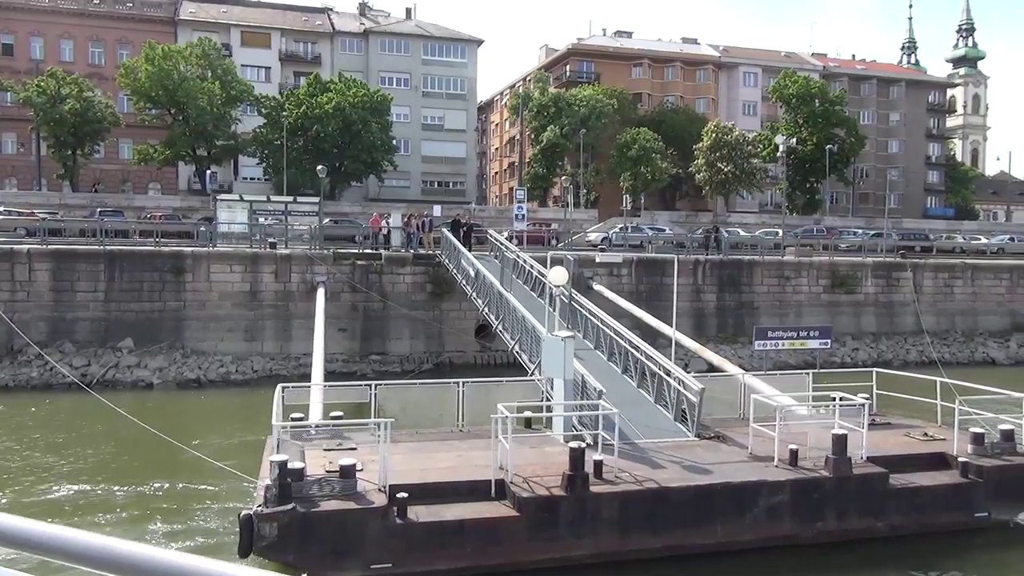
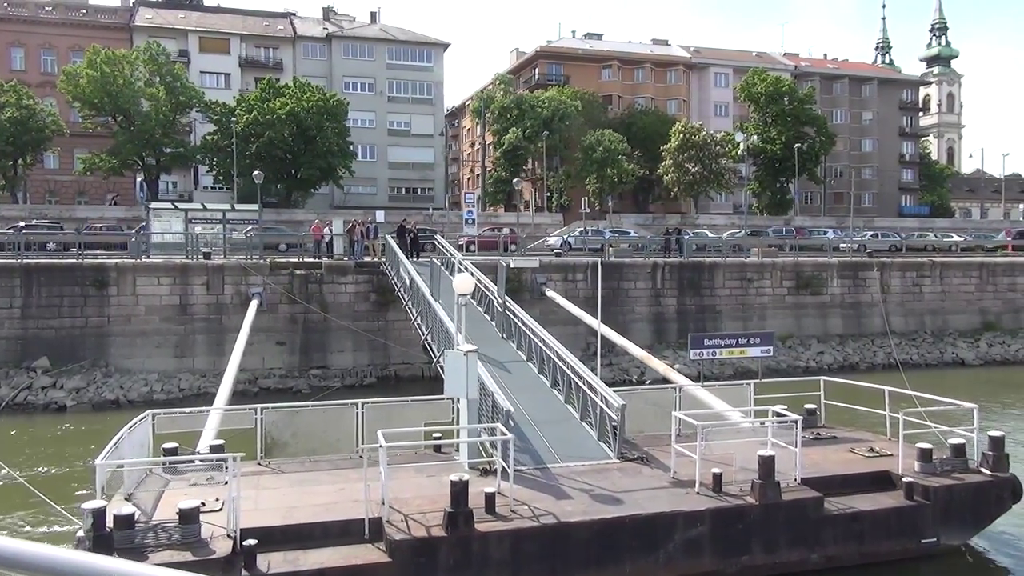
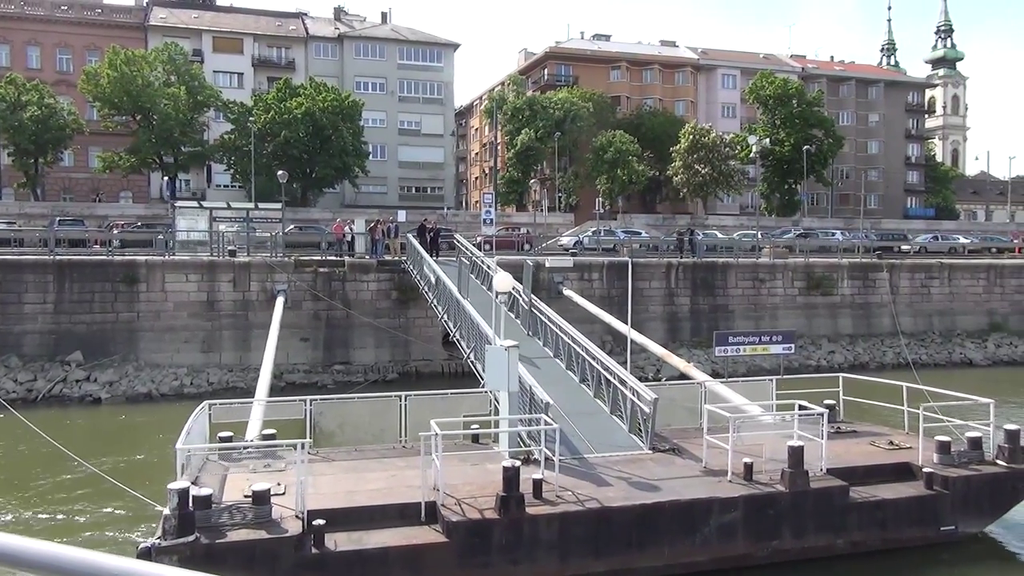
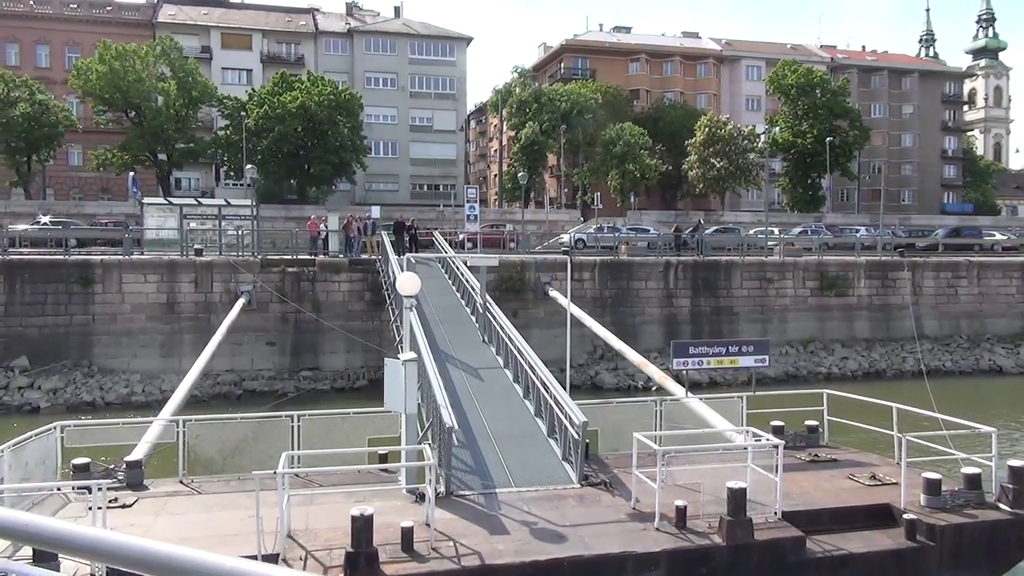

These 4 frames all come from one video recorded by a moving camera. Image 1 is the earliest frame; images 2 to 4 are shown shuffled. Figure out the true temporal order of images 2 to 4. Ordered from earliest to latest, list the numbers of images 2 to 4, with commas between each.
3, 2, 4
